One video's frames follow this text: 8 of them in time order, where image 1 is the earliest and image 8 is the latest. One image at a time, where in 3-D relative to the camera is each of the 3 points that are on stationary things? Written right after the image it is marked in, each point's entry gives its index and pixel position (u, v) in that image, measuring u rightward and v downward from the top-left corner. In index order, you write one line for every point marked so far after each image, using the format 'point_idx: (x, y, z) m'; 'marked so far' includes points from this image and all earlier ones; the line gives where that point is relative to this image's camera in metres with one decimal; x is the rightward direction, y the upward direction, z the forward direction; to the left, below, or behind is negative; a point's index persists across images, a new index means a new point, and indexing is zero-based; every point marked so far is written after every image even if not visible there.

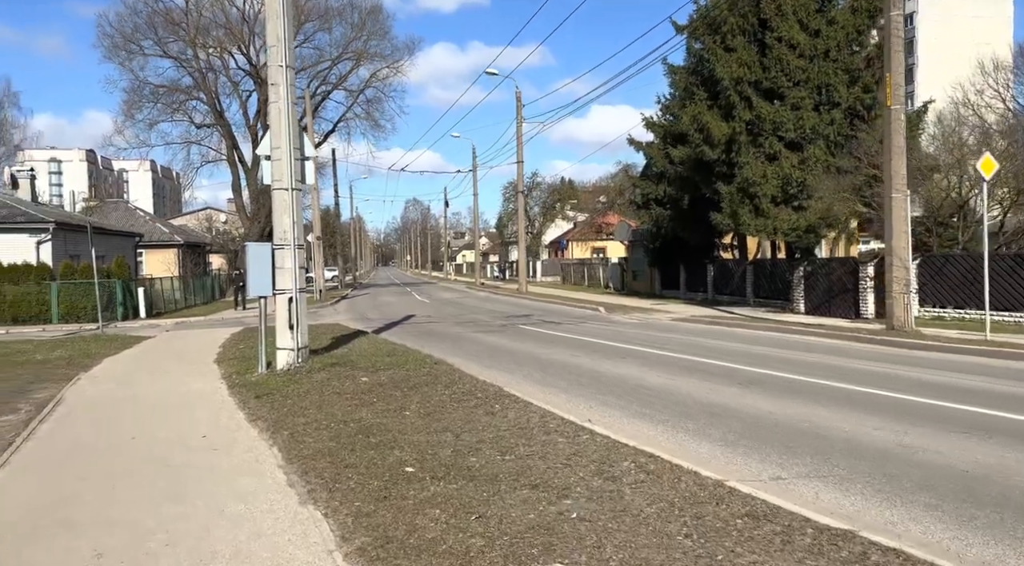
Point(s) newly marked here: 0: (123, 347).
0: (-9.2, -1.5, +17.8) m
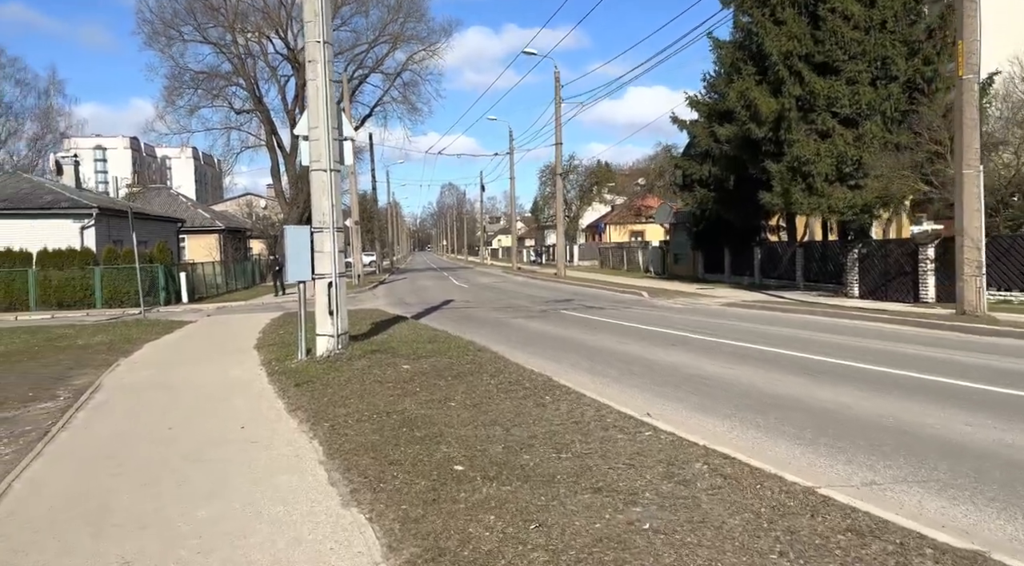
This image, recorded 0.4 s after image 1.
0: (-8.2, -1.1, +17.7) m
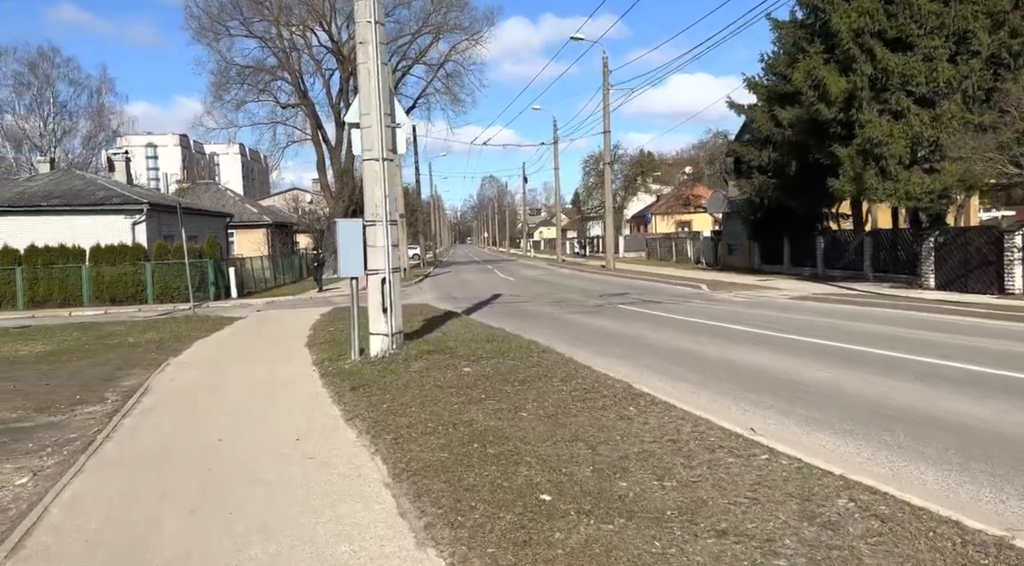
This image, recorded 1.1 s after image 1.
0: (-6.9, -1.0, +17.4) m
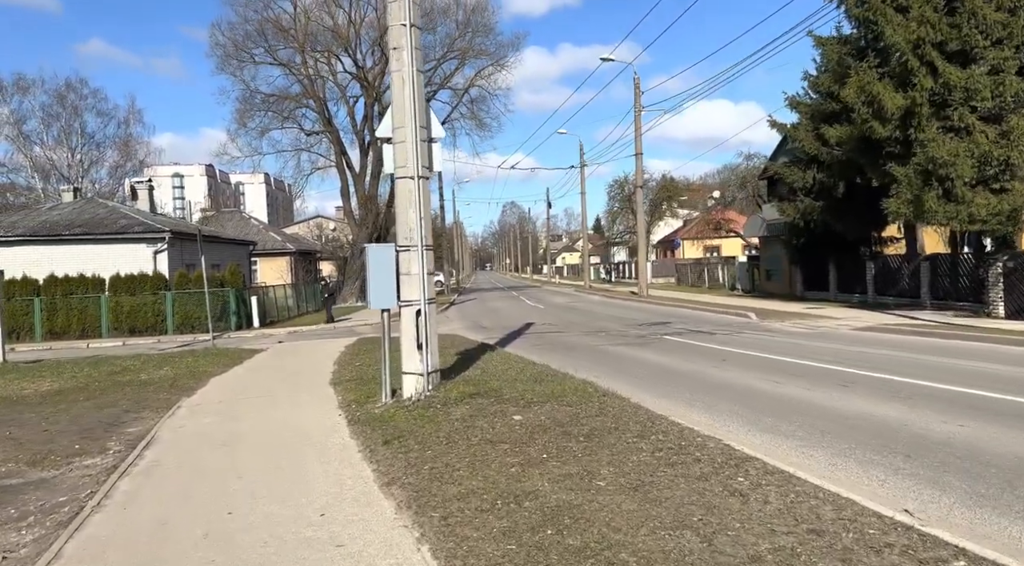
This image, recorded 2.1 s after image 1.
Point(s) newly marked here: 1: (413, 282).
0: (-6.1, -1.7, +16.3) m
1: (-1.2, 0.0, +9.4) m
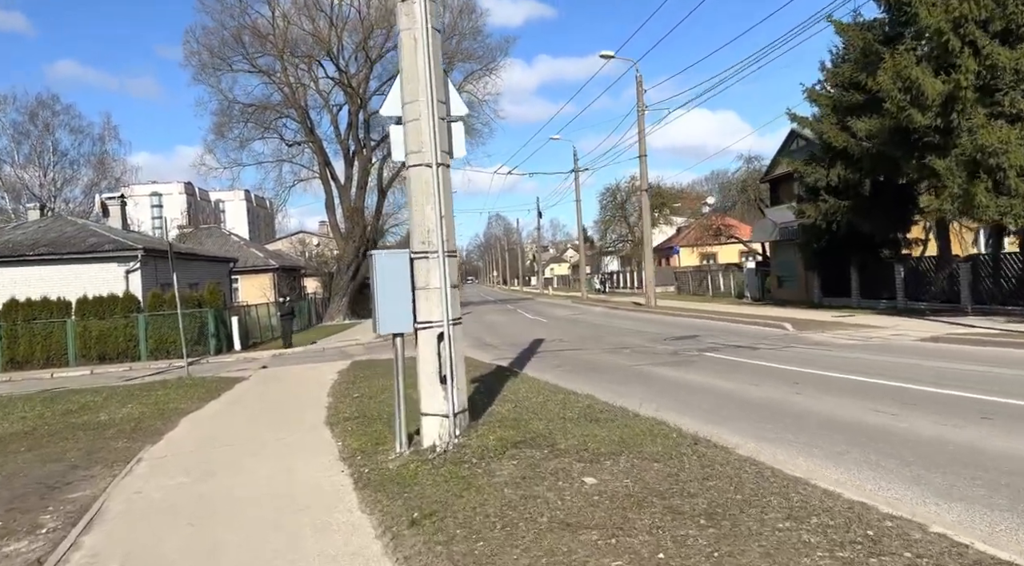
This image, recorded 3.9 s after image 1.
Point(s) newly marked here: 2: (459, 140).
0: (-5.7, -2.1, +14.2) m
1: (-0.8, -0.1, +7.4) m
2: (-0.5, +1.5, +7.8) m
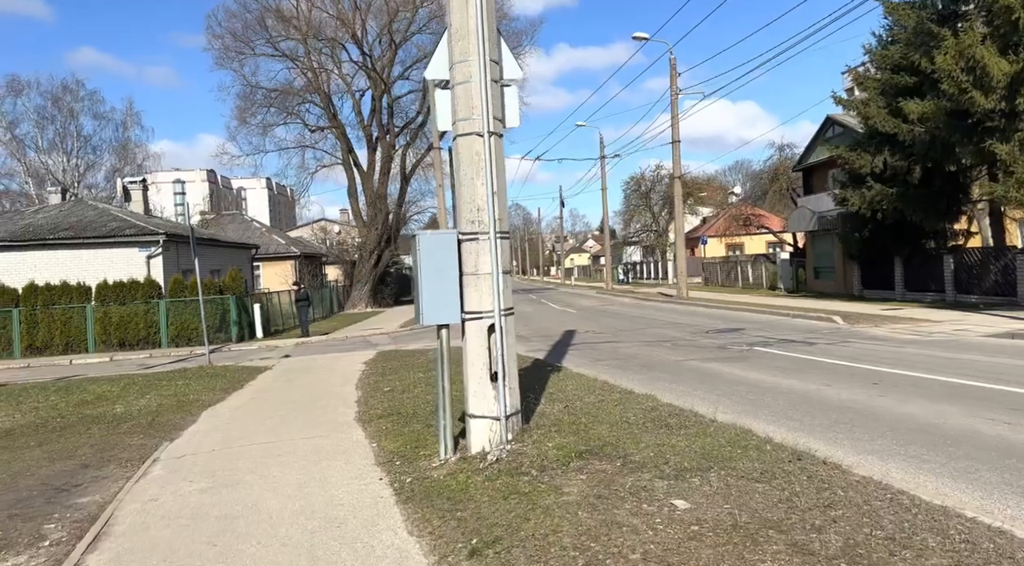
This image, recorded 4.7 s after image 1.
0: (-5.0, -1.8, +13.4) m
1: (-0.2, 0.0, +6.6) m
2: (0.0, +1.6, +6.8) m
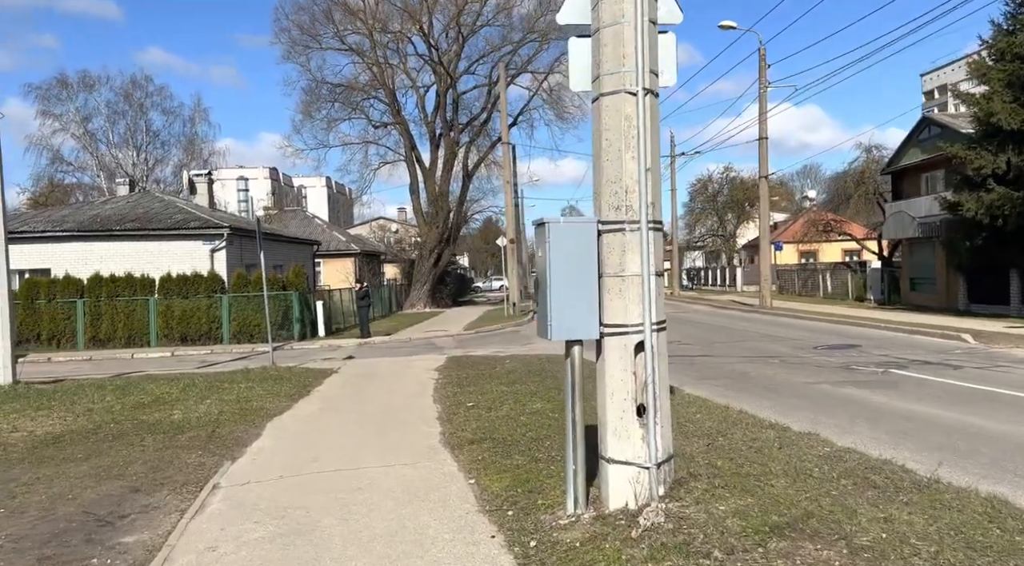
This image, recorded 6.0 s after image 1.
0: (-3.5, -1.8, +12.2) m
1: (+0.8, -0.1, +5.1) m
2: (+1.1, +1.5, +5.3) m
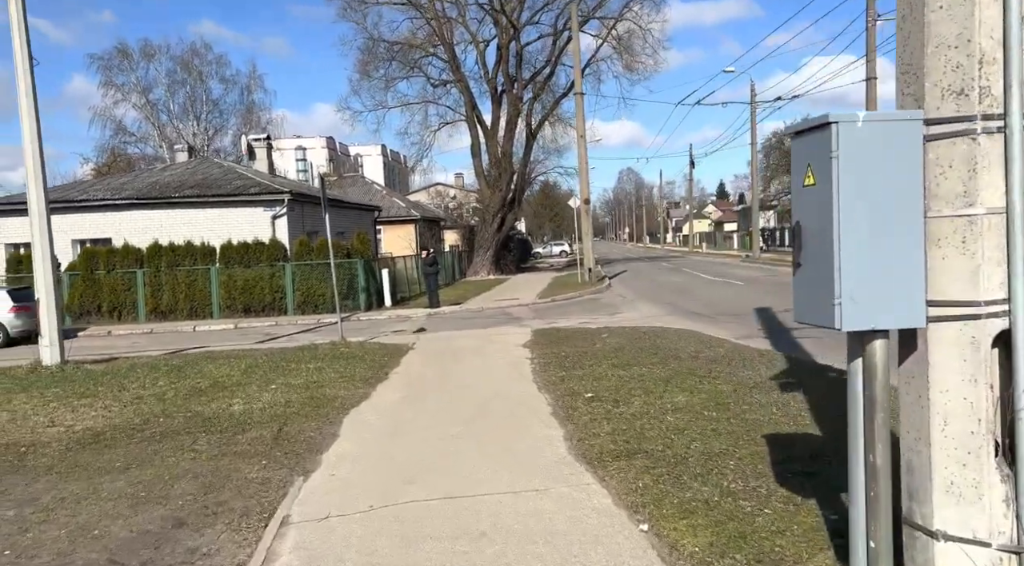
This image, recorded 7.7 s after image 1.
0: (-2.0, -1.3, +10.4) m
1: (+1.8, +0.2, +2.9) m
2: (+2.1, +1.8, +3.1) m
